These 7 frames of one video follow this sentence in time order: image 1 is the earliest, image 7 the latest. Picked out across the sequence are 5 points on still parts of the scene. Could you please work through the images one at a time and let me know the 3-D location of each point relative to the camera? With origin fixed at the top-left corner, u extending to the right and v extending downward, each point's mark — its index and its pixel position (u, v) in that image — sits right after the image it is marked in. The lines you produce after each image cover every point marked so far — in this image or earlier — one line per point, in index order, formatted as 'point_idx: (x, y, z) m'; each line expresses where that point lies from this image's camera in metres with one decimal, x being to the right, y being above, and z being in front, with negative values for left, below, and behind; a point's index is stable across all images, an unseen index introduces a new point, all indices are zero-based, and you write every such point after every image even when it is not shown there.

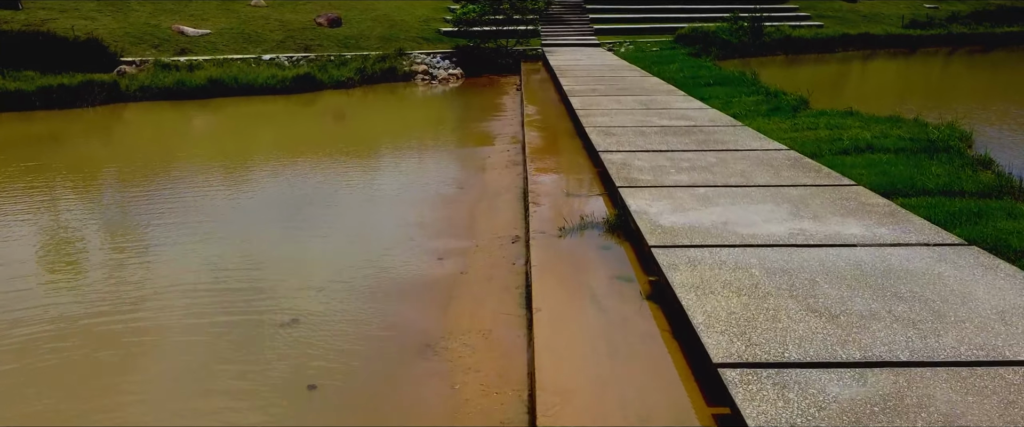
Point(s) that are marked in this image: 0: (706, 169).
0: (+0.7, +0.2, +3.5) m
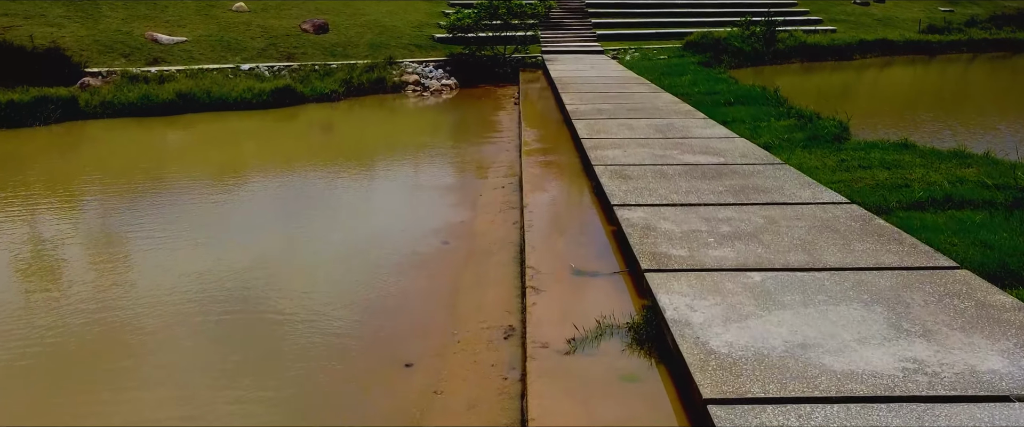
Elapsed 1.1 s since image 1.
0: (+0.7, -0.1, +2.7) m
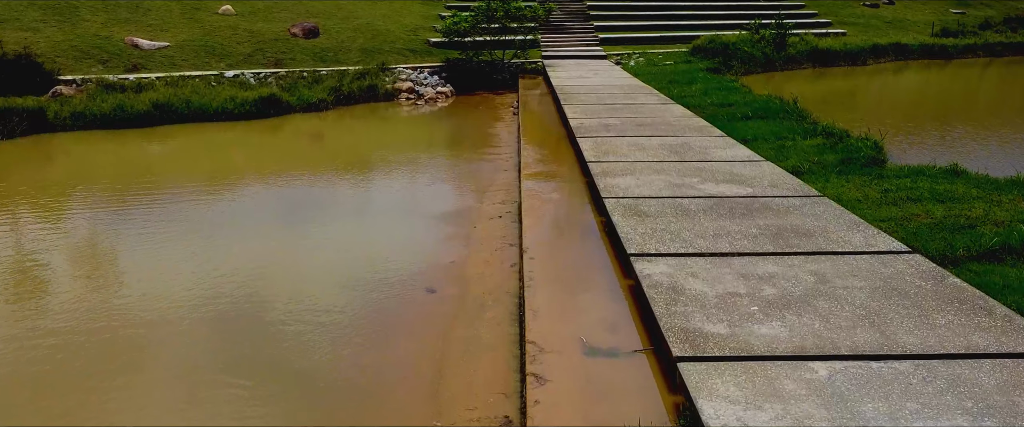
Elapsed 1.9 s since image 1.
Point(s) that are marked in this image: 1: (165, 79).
0: (+0.7, -0.2, +2.2) m
1: (-3.3, +1.3, +9.1) m
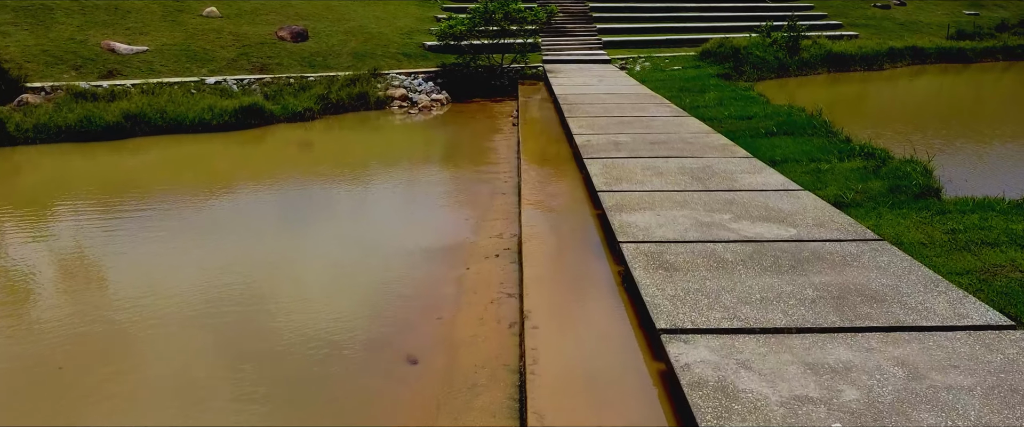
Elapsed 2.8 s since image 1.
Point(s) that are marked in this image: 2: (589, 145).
0: (+0.7, -0.4, +1.7) m
1: (-3.3, +1.1, +8.5) m
2: (+0.4, +0.4, +5.0) m
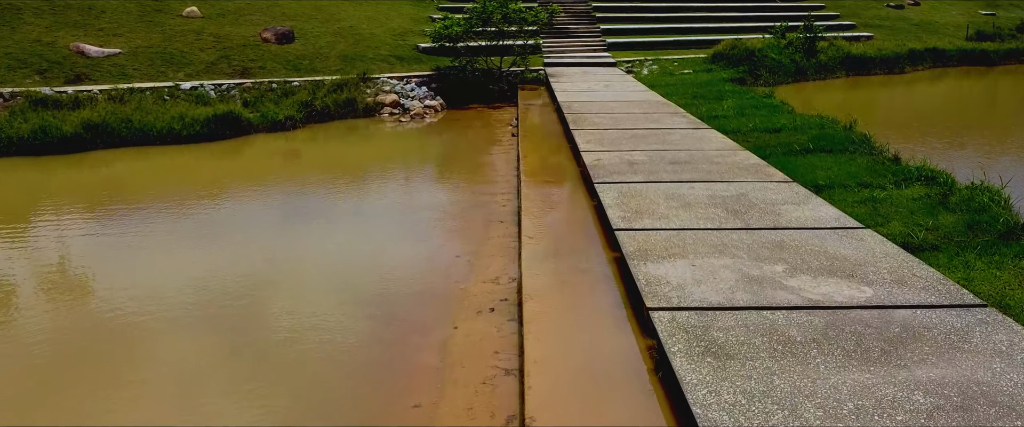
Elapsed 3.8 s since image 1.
0: (+0.7, -0.5, +1.0) m
1: (-3.3, +1.0, +7.8) m
2: (+0.4, +0.2, +4.3) m
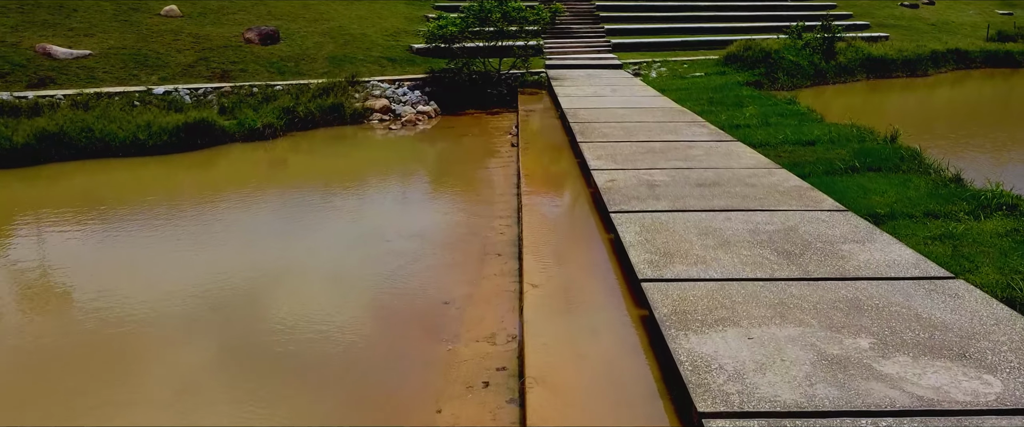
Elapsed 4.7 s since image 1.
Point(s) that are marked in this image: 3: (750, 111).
0: (+0.7, -0.6, +0.4) m
1: (-3.3, +0.9, +7.2) m
2: (+0.4, +0.1, +3.7) m
3: (+1.5, +0.7, +6.2) m
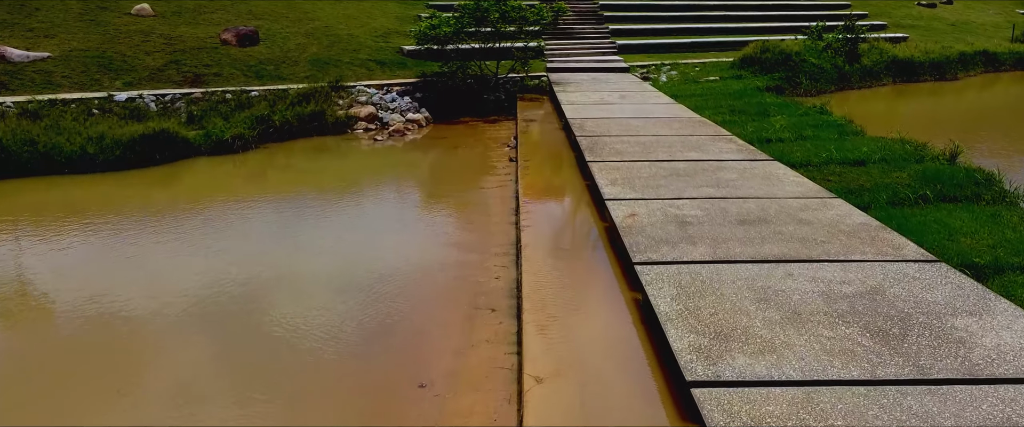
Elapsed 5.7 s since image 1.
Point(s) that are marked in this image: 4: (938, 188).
0: (+0.7, -0.7, -0.4) m
1: (-3.3, +0.7, +6.5) m
2: (+0.4, 0.0, +3.0) m
3: (+1.5, +0.5, +5.5) m
4: (+1.5, +0.1, +3.5) m
